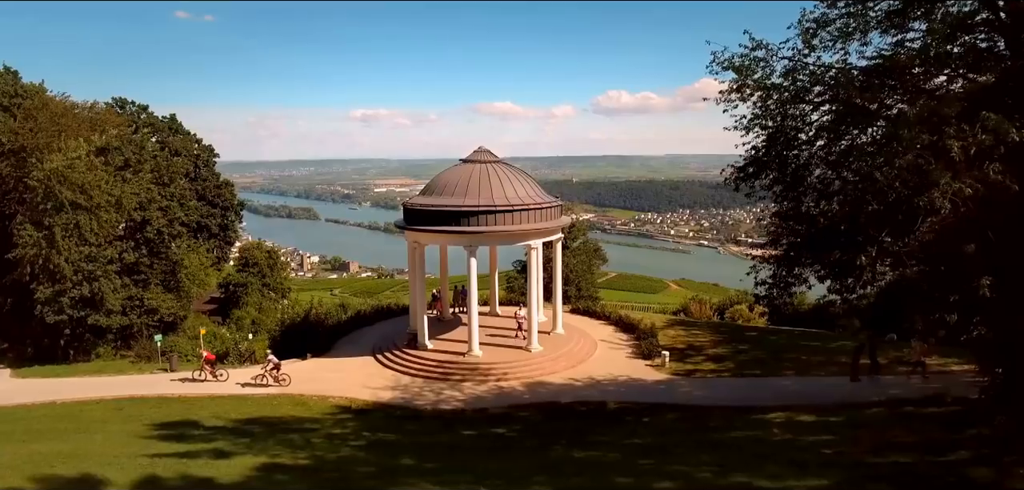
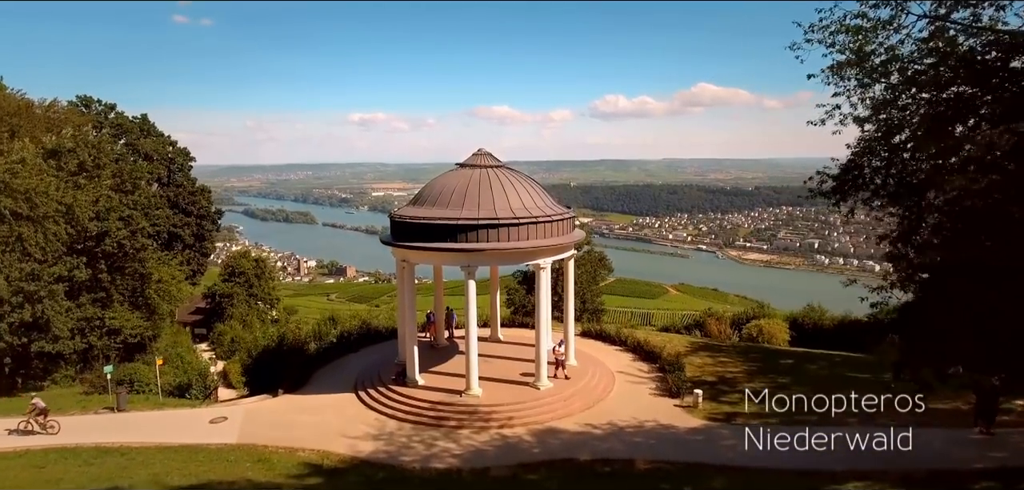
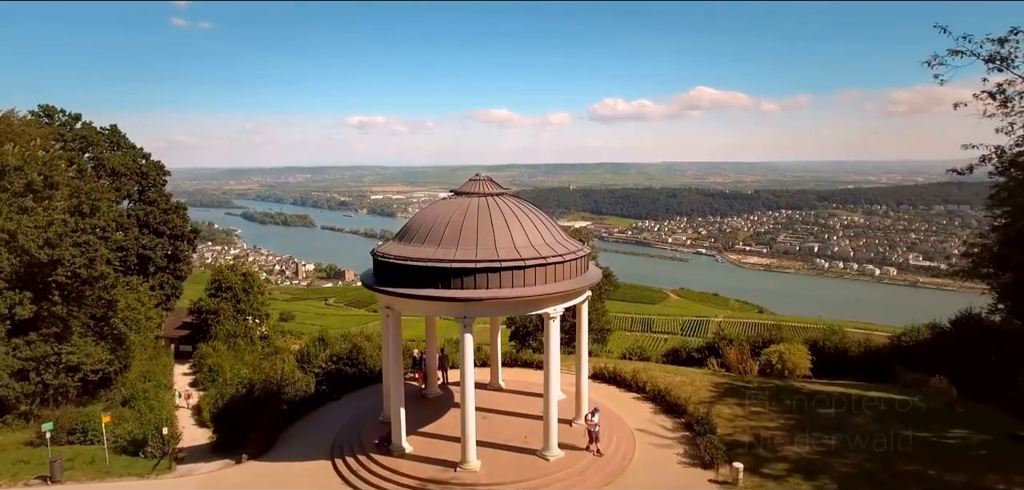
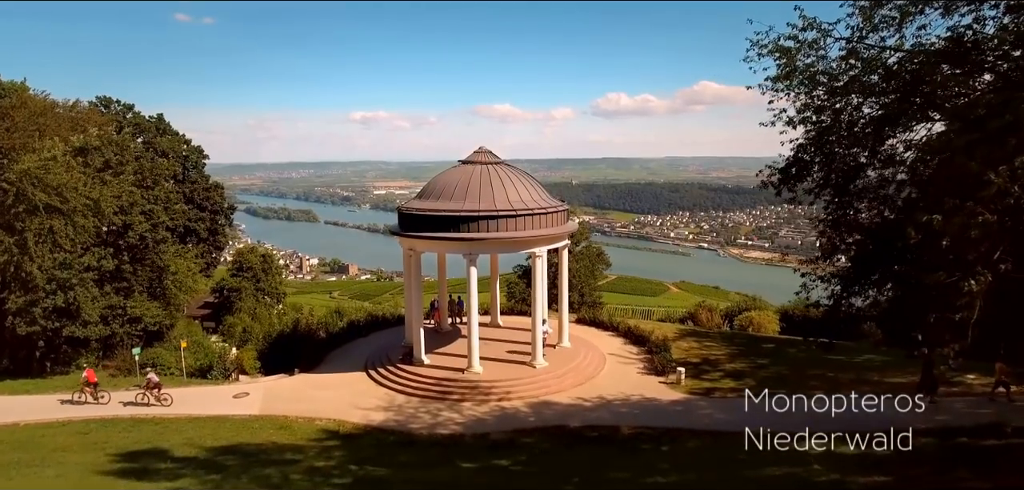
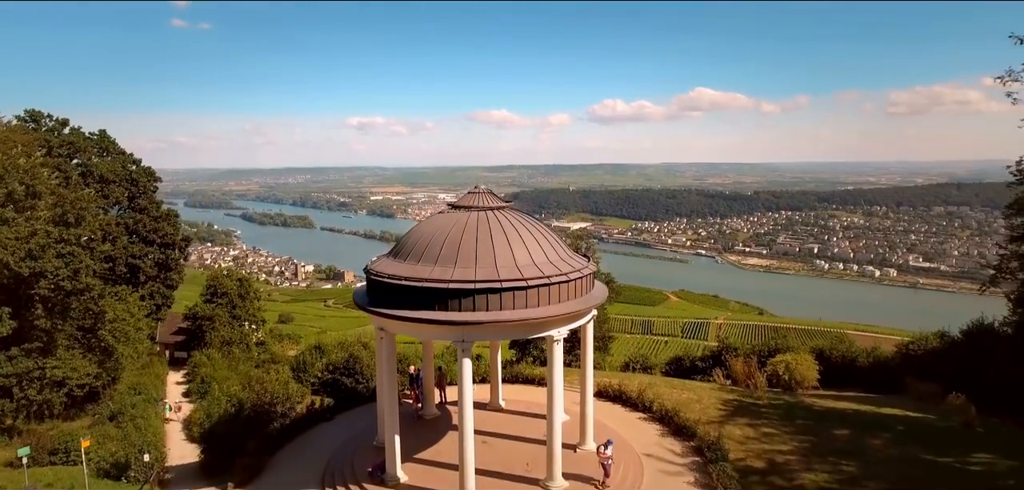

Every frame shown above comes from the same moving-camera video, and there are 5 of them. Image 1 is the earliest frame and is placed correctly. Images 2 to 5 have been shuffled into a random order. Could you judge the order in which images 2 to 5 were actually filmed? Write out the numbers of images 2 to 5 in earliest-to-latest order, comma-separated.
4, 2, 3, 5
